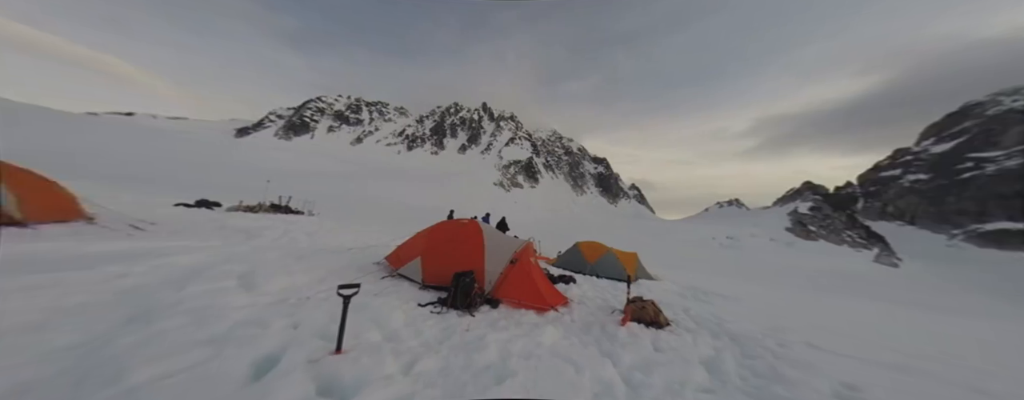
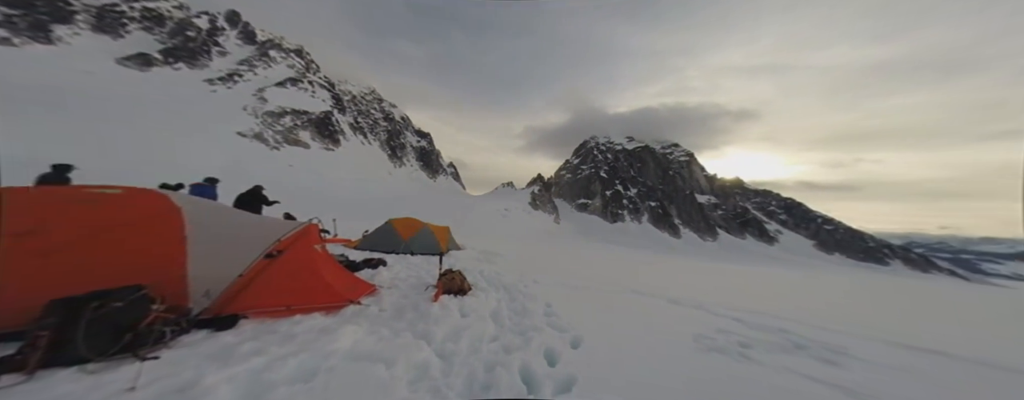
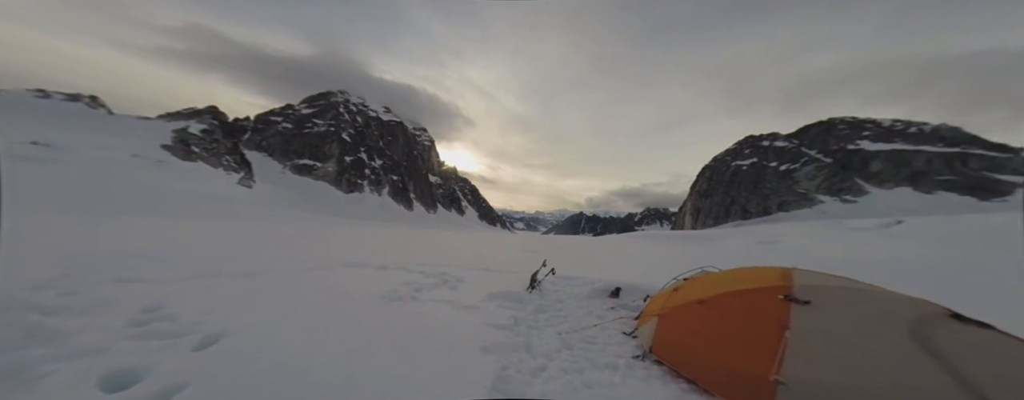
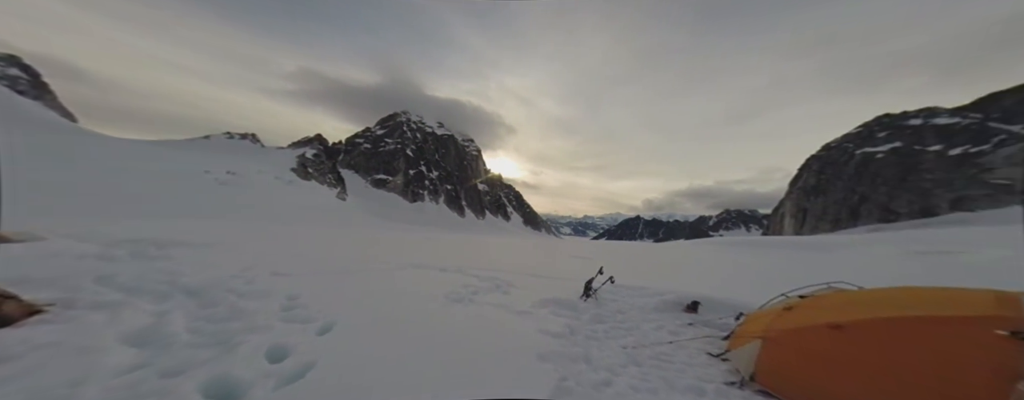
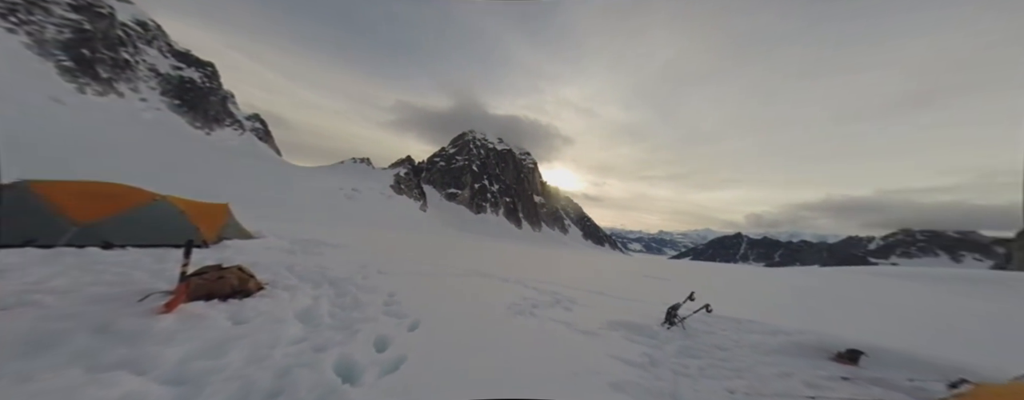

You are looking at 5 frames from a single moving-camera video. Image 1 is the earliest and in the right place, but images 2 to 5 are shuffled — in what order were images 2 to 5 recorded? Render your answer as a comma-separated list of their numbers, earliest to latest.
2, 5, 4, 3
